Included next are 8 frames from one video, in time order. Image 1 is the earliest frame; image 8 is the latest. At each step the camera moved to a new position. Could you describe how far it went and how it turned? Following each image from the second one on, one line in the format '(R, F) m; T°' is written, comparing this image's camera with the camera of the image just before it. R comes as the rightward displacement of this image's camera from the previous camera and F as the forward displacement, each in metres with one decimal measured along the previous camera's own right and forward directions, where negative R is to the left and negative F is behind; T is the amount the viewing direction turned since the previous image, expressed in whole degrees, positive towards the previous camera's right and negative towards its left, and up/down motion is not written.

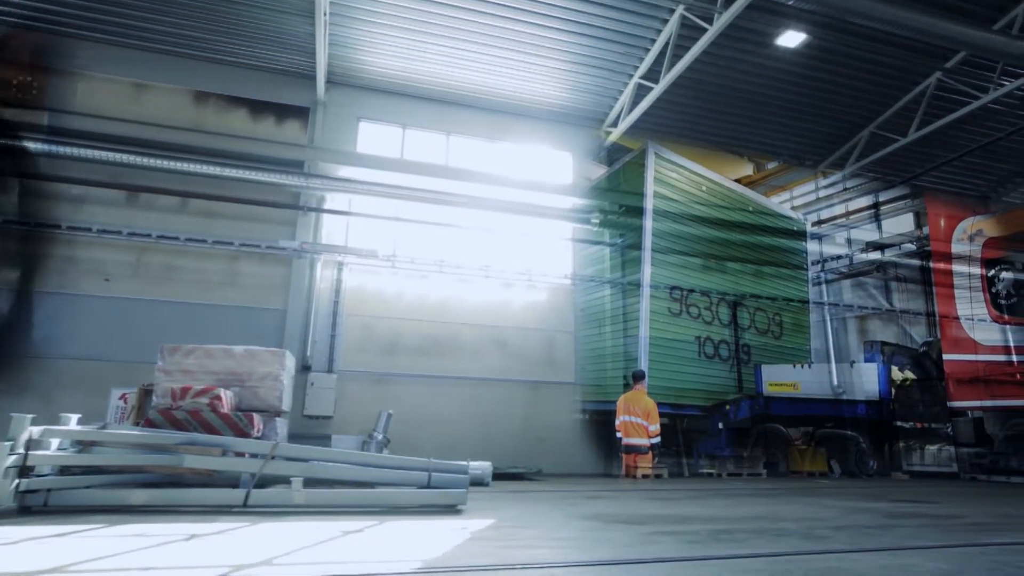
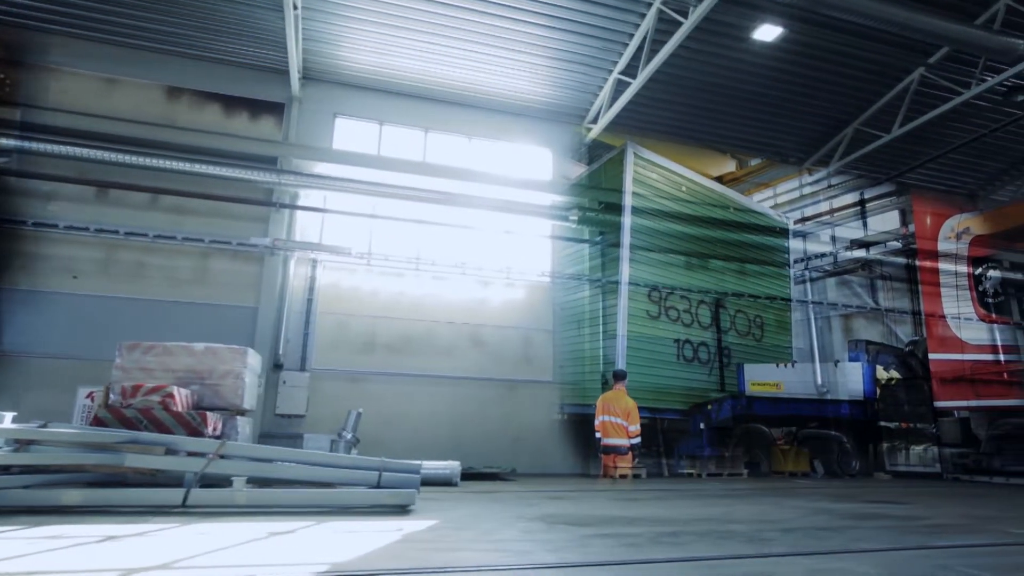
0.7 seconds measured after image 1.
(+0.4, +0.1) m; 0°
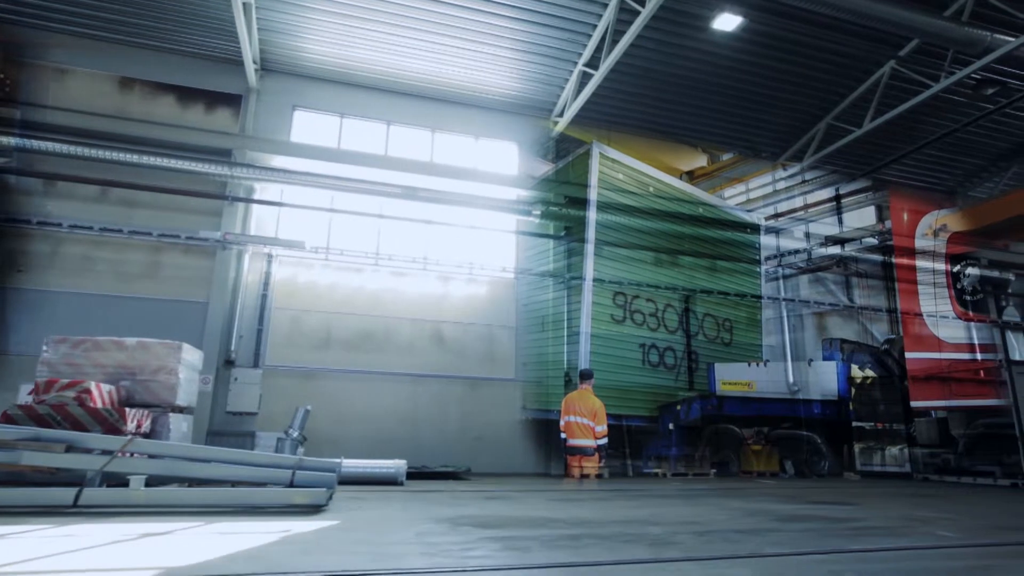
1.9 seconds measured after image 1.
(+0.6, +0.2) m; 0°
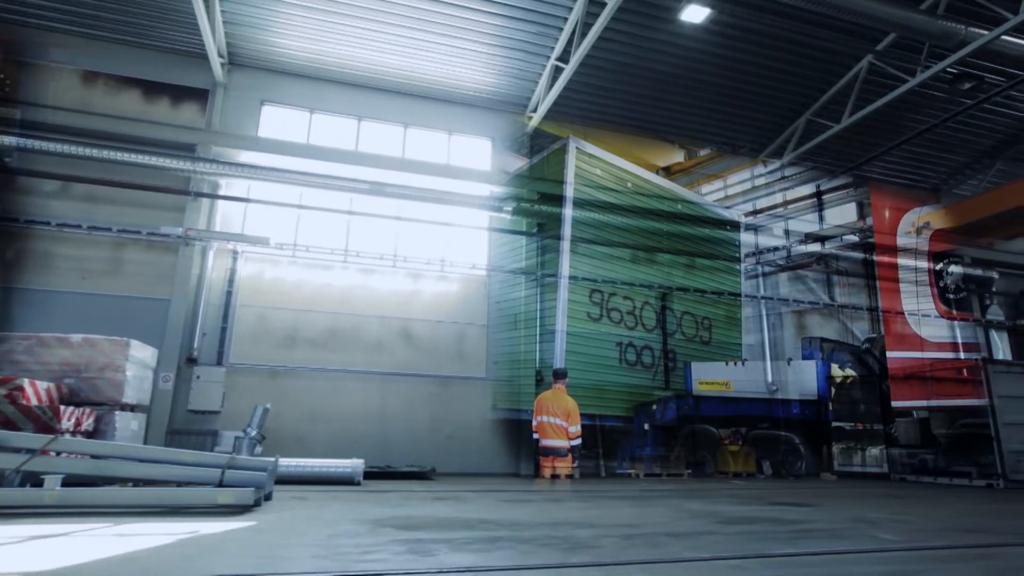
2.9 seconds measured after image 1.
(+0.5, +0.1) m; 0°
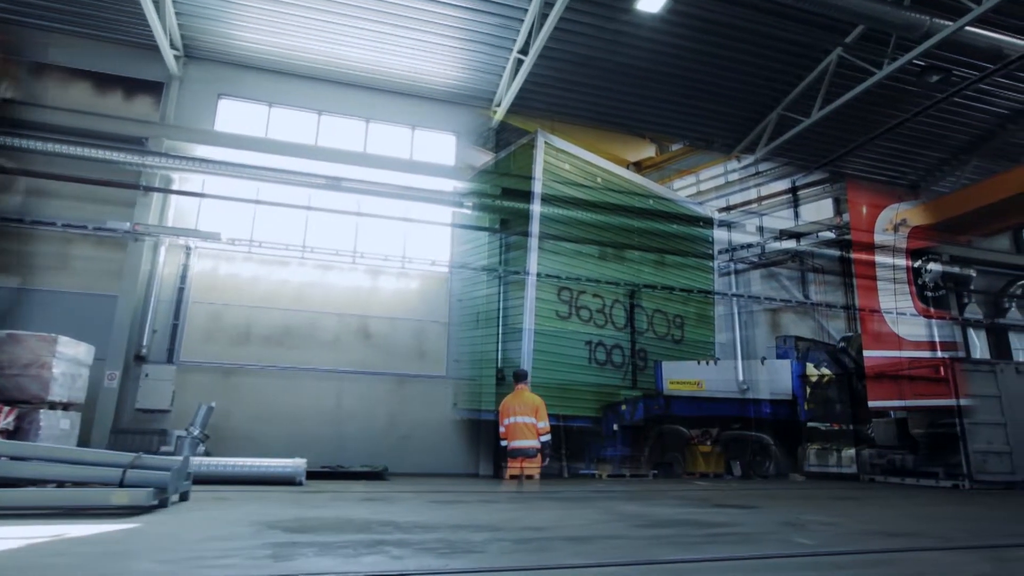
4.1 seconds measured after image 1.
(+0.6, +0.2) m; 0°
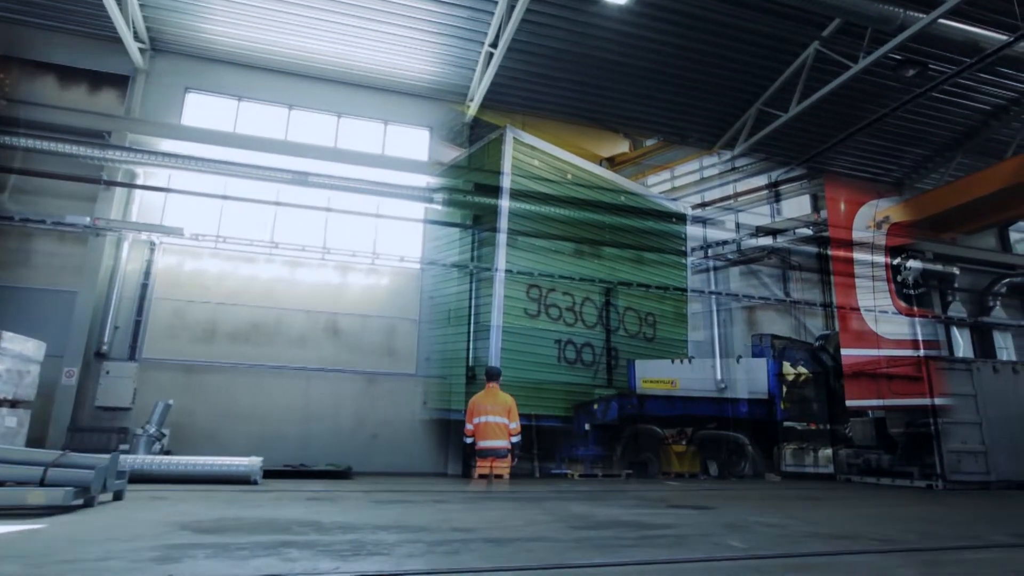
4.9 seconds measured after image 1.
(+0.5, +0.1) m; 0°
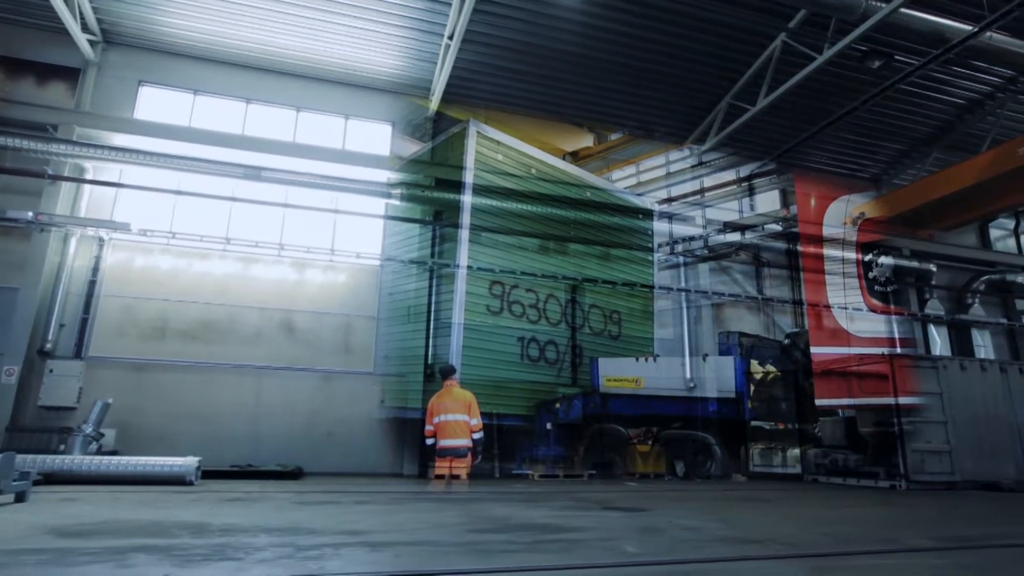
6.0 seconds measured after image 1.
(+0.6, +0.2) m; 0°
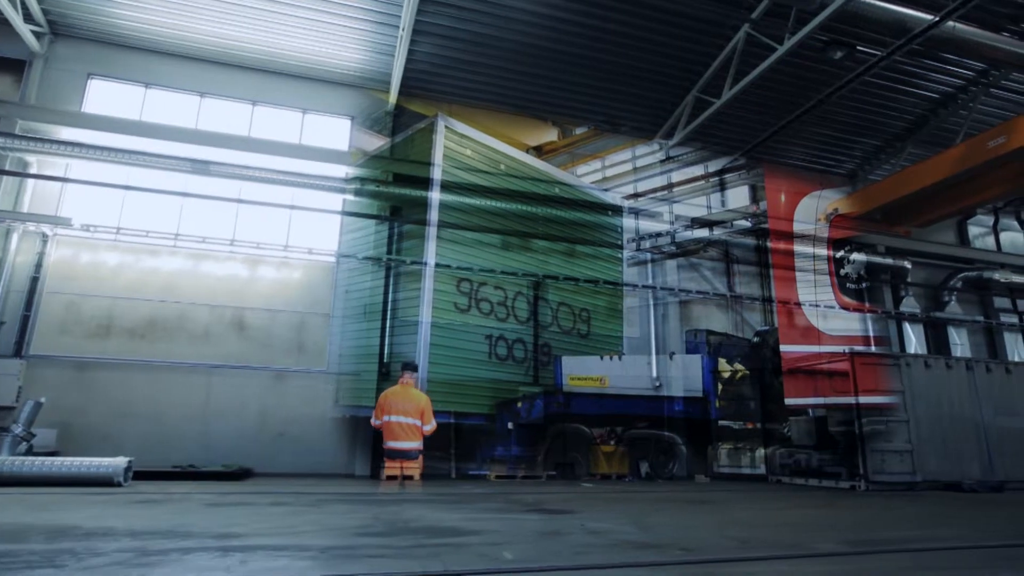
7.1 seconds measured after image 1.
(+0.7, +0.2) m; 0°
